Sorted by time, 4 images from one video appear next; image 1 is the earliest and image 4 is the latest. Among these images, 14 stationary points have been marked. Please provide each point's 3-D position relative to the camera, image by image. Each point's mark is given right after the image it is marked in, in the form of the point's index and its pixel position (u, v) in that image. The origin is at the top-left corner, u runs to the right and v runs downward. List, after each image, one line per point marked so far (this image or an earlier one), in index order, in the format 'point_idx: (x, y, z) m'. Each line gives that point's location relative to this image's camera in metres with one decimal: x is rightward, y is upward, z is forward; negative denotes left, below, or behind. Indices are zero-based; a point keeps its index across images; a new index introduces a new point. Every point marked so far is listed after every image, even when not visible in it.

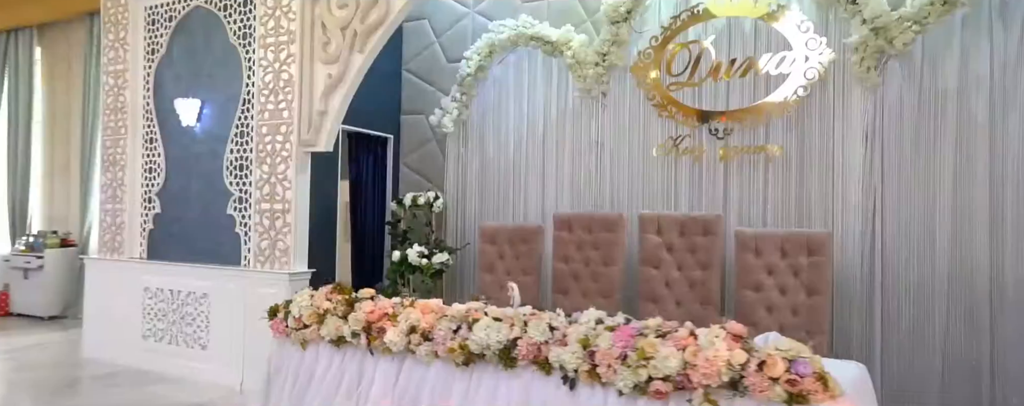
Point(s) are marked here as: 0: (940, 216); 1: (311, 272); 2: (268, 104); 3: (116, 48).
0: (+2.2, -0.1, +3.4) m
1: (-1.3, -0.5, +4.4) m
2: (-1.6, +0.7, +4.5) m
3: (-3.2, +1.2, +5.3) m
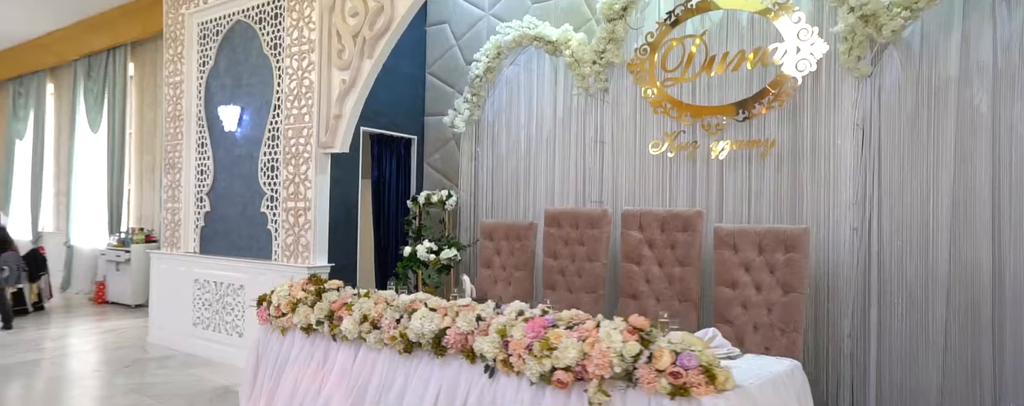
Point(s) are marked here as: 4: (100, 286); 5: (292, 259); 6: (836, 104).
0: (+2.1, 0.0, +3.2) m
1: (-1.3, -0.4, +4.7) m
2: (-1.6, +0.7, +4.8) m
3: (-3.0, +1.3, +5.9) m
4: (-5.3, -1.1, +8.6) m
5: (-1.6, -0.4, +4.8) m
6: (+1.7, +0.5, +3.4) m
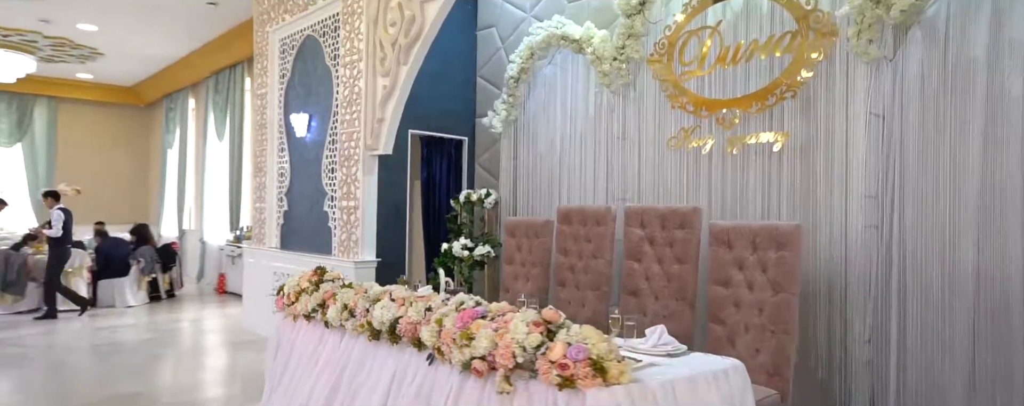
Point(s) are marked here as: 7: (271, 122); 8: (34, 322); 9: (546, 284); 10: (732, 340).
0: (+2.0, 0.0, +2.9) m
1: (-1.0, -0.4, +5.0) m
2: (-1.3, +0.7, +5.2) m
3: (-2.4, +1.3, +6.5) m
4: (-4.2, -1.1, +9.6) m
5: (-1.3, -0.4, +5.2) m
6: (+1.6, +0.5, +3.2) m
7: (-2.3, +0.8, +6.4) m
8: (-5.1, -1.3, +7.2) m
9: (+0.2, -0.5, +4.0) m
10: (+1.0, -0.6, +3.0) m
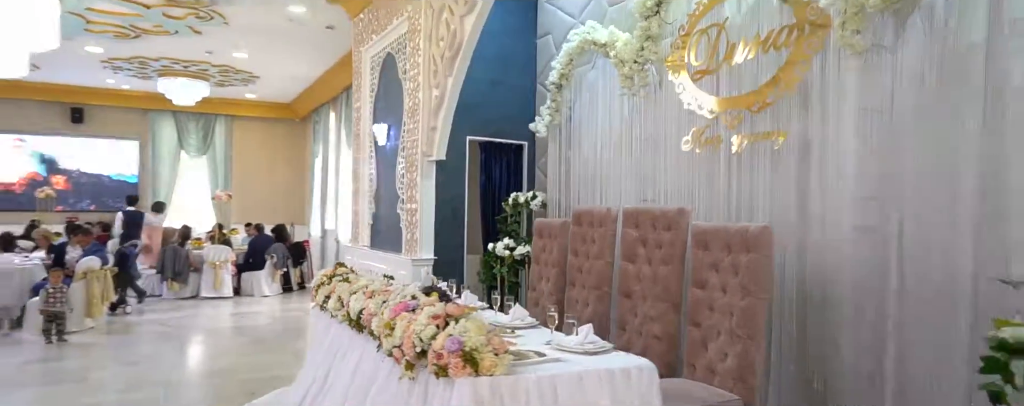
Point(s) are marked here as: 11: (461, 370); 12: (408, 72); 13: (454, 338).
0: (+1.8, 0.0, +2.6) m
1: (-0.6, -0.5, +5.4) m
2: (-0.9, +0.7, +5.6) m
3: (-1.7, +1.2, +7.2) m
4: (-2.6, -1.1, +10.6) m
5: (-0.9, -0.4, +5.6) m
6: (+1.5, +0.5, +3.0) m
7: (-1.6, +0.7, +7.0) m
8: (-4.1, -1.3, +8.4) m
9: (+0.3, -0.5, +4.1) m
10: (+0.9, -0.6, +3.0) m
11: (-0.2, -0.5, +2.1) m
12: (-0.9, +1.1, +5.7) m
13: (-0.2, -0.4, +2.1) m
